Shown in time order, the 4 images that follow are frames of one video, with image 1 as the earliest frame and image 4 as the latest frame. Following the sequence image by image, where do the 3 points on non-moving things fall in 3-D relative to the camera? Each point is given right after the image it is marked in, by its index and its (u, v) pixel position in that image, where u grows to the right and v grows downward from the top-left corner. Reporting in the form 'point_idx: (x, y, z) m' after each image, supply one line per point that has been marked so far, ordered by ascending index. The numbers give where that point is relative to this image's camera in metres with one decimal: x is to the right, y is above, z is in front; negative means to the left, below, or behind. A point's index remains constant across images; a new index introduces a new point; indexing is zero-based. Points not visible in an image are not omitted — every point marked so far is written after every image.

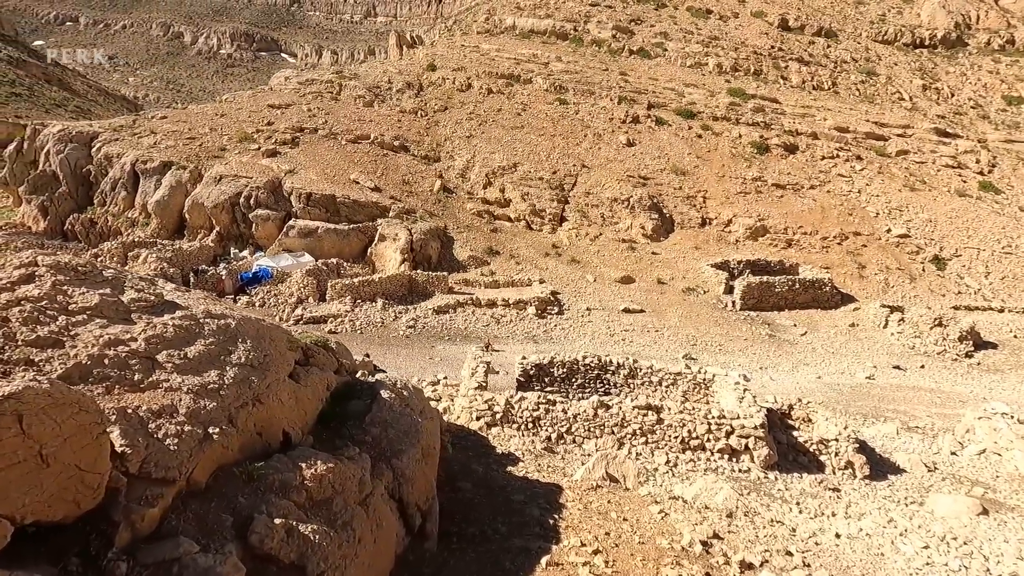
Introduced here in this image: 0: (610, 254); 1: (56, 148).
0: (+3.1, +1.1, +17.0) m
1: (-14.1, +4.3, +16.6) m
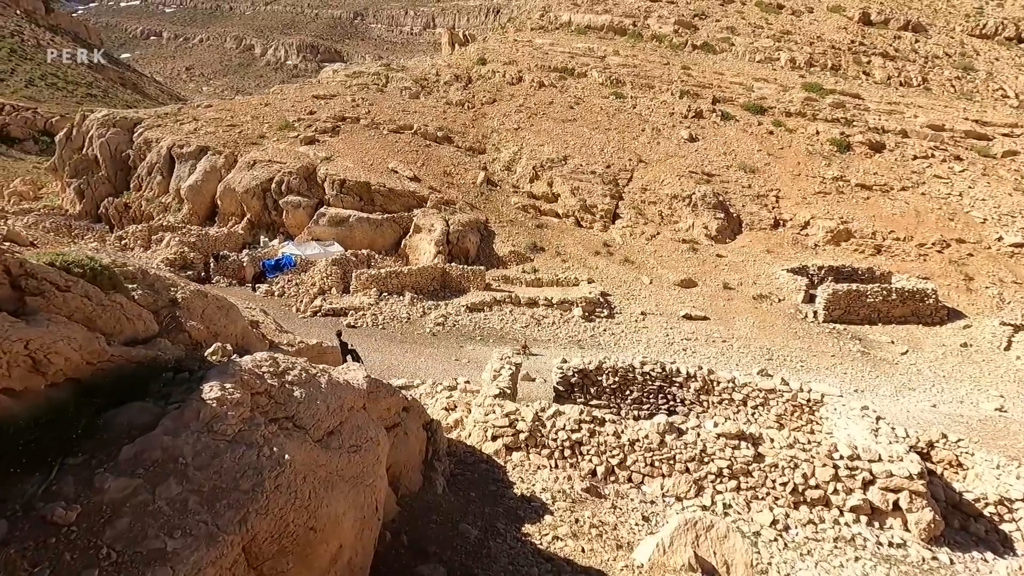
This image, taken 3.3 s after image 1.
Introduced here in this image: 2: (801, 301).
0: (+4.4, +1.0, +15.2) m
1: (-12.6, +4.8, +16.4) m
2: (+7.0, -0.3, +13.0) m
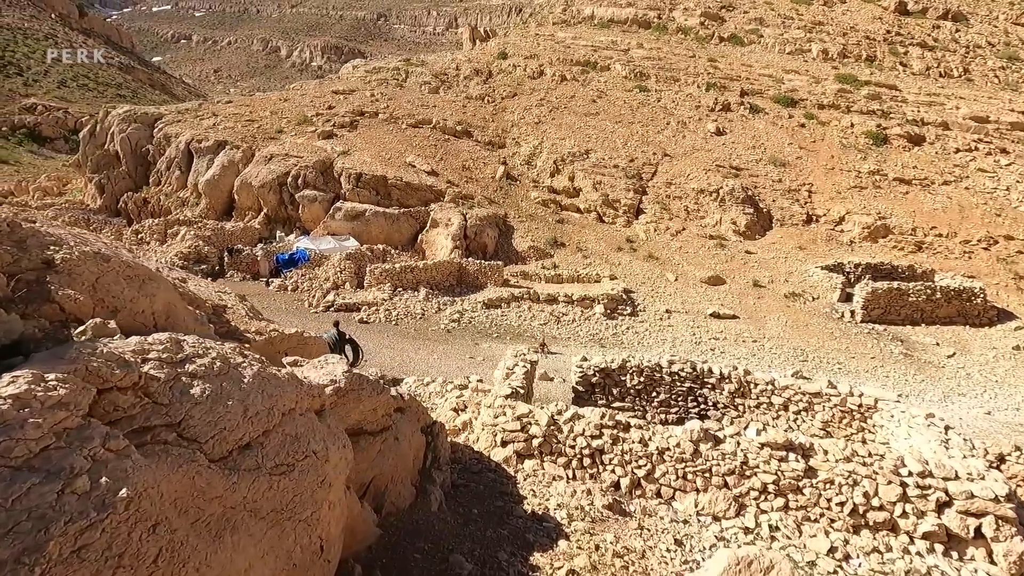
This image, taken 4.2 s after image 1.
0: (+4.9, +1.0, +14.6) m
1: (-12.0, +4.9, +16.5) m
2: (+7.4, -0.3, +12.3) m
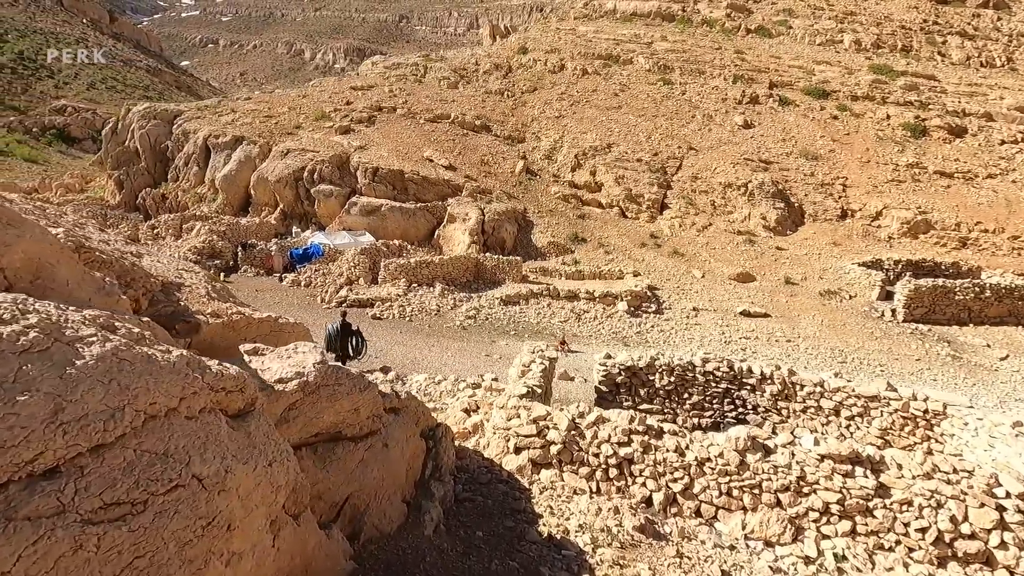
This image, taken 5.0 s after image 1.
0: (+5.4, +1.1, +14.0) m
1: (-11.4, +5.0, +16.5) m
2: (+7.8, -0.2, +11.6) m
